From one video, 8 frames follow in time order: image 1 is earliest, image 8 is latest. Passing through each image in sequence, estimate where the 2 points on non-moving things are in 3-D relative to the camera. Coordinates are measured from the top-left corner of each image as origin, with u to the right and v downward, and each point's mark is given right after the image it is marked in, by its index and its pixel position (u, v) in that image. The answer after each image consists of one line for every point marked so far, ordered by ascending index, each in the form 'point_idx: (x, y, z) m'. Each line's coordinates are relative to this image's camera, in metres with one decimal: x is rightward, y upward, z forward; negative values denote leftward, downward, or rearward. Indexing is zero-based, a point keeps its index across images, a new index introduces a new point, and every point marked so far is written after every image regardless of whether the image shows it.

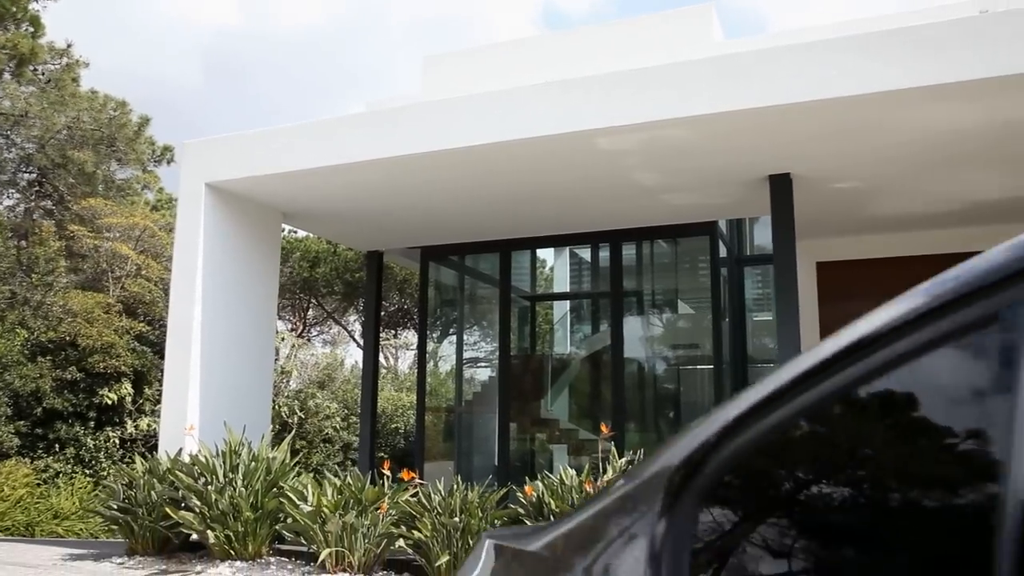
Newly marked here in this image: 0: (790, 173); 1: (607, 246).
0: (+2.5, +1.1, +7.8) m
1: (+1.2, +0.5, +10.7) m
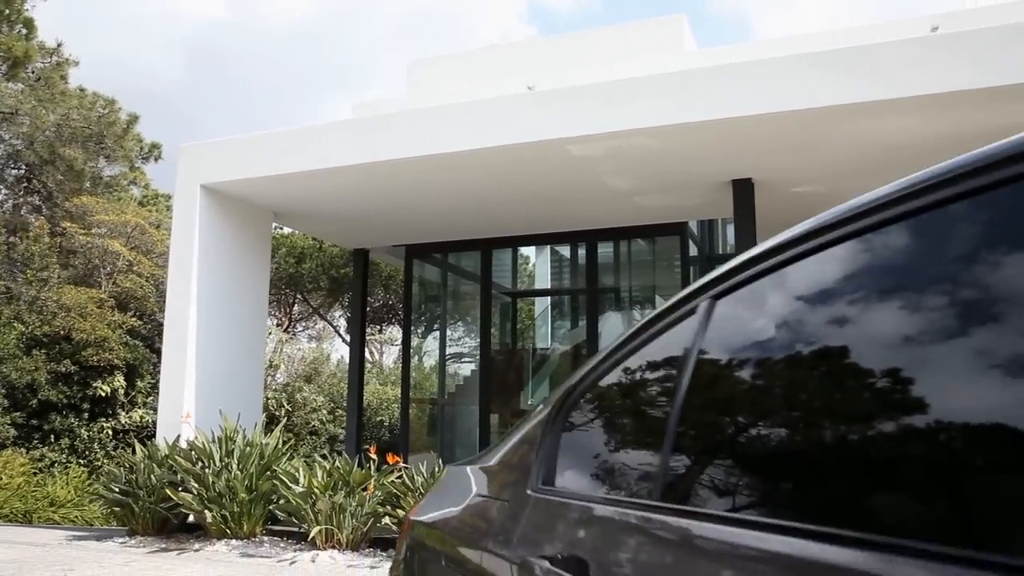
0: (+2.3, +1.1, +8.3) m
1: (+0.9, +0.6, +11.2) m
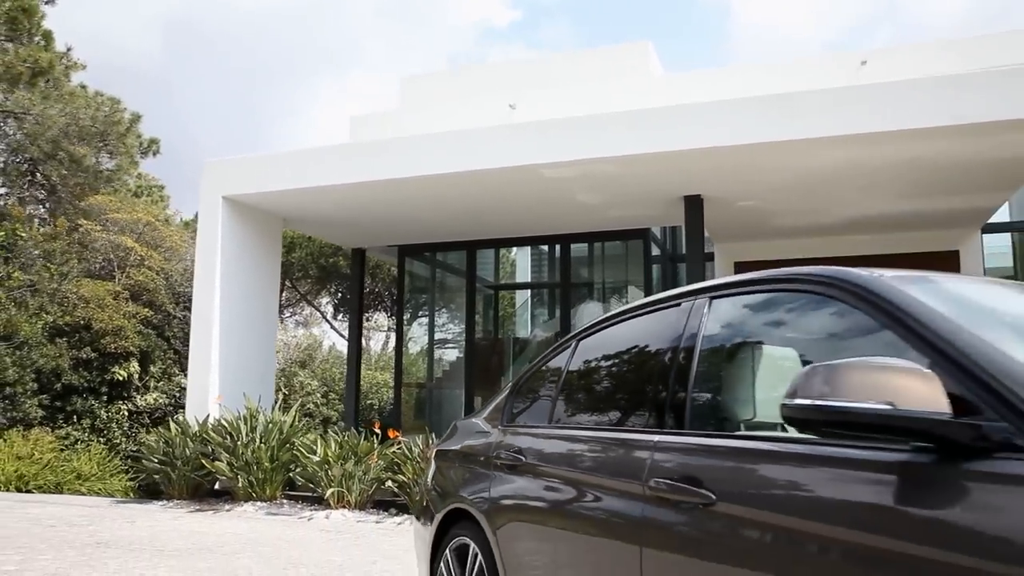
0: (+2.2, +1.1, +9.7) m
1: (+0.7, +0.6, +12.6) m
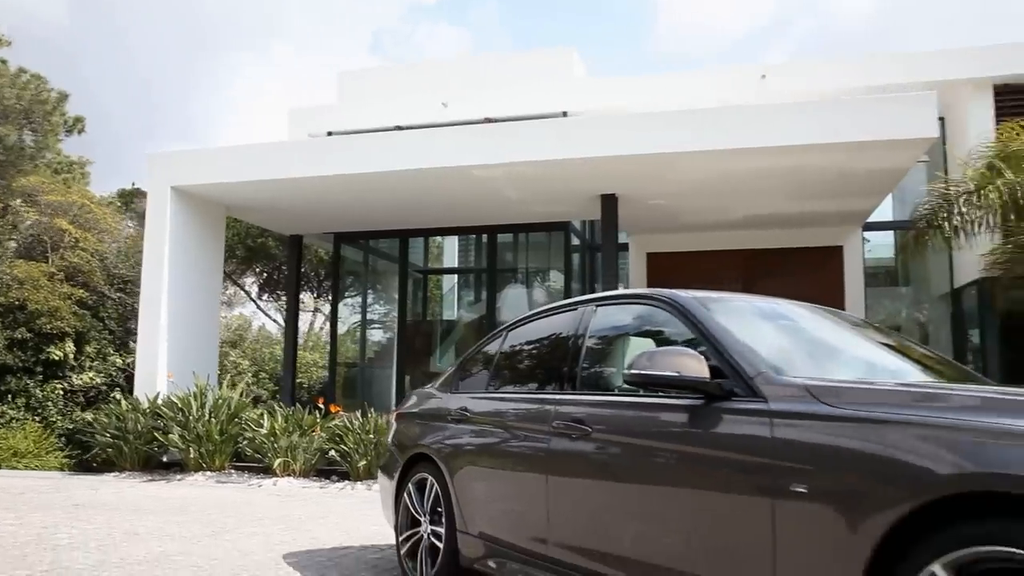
0: (+1.3, +1.2, +10.7) m
1: (-0.4, +0.8, +13.5) m
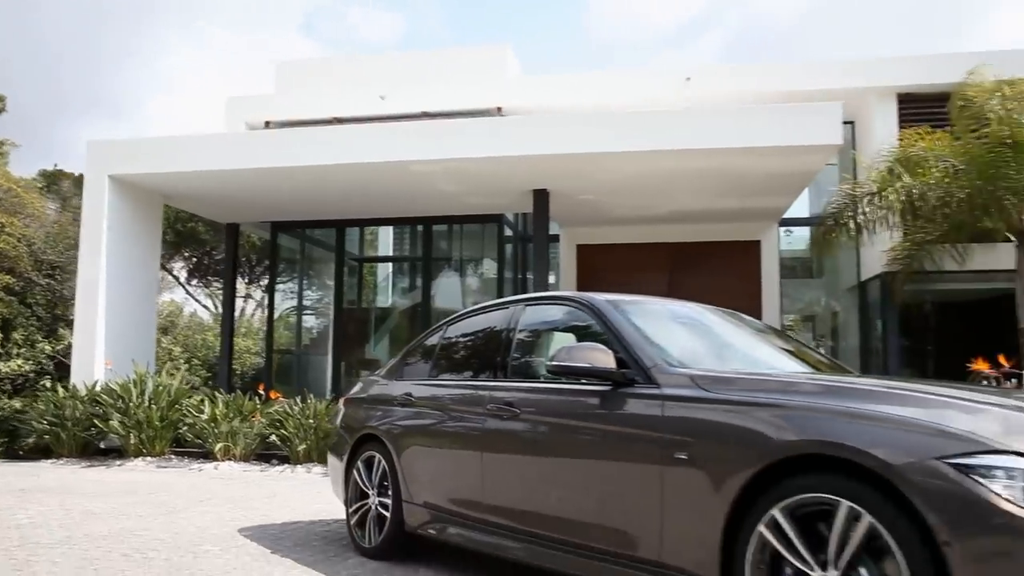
0: (+0.5, +1.3, +11.2) m
1: (-1.5, +1.0, +13.8) m
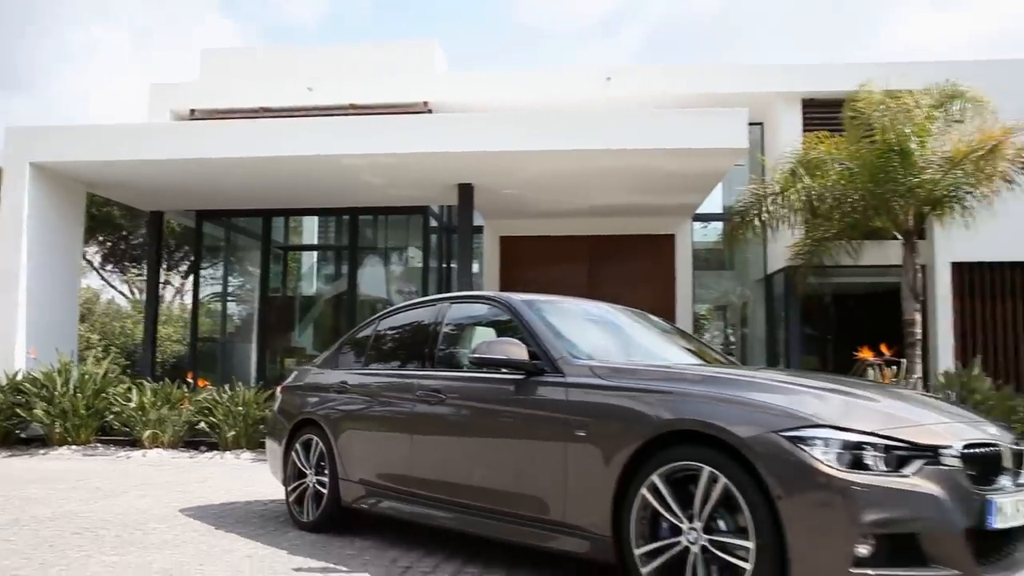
0: (-0.5, +1.4, +11.6) m
1: (-2.7, +1.2, +14.0) m
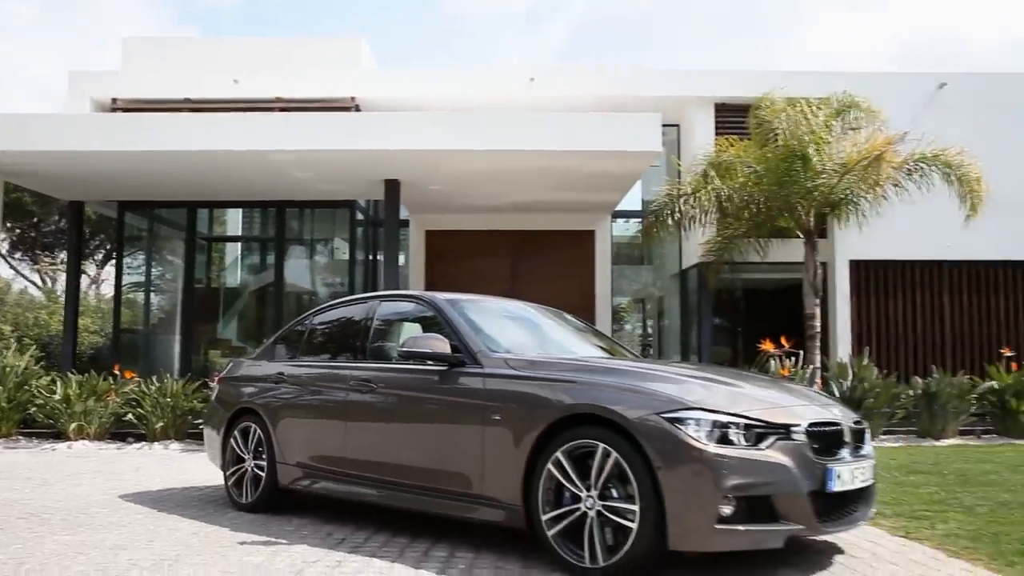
0: (-1.6, +1.5, +11.9) m
1: (-3.9, +1.3, +14.1) m
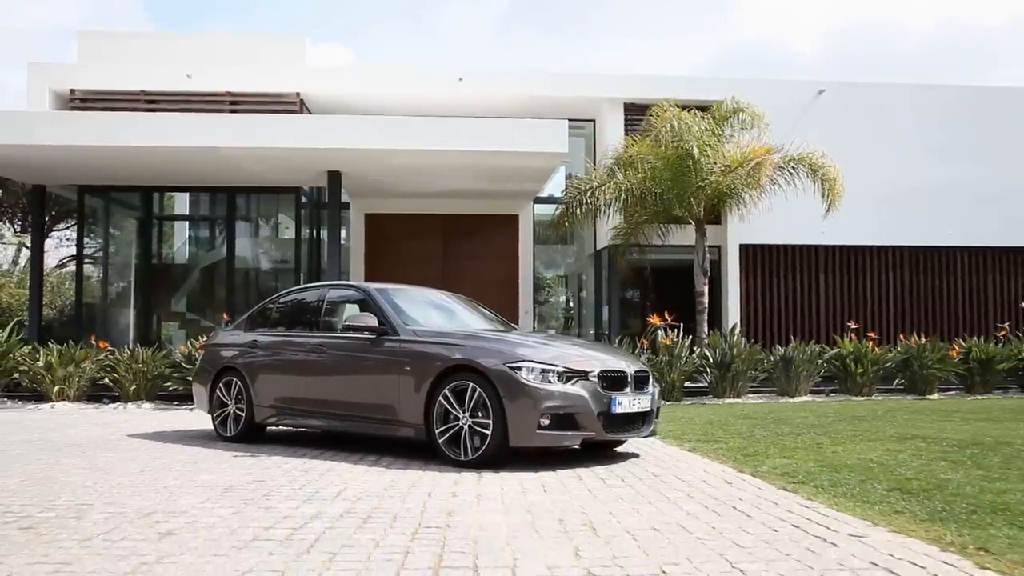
0: (-2.7, +1.8, +13.3) m
1: (-5.2, +1.7, +15.4) m
